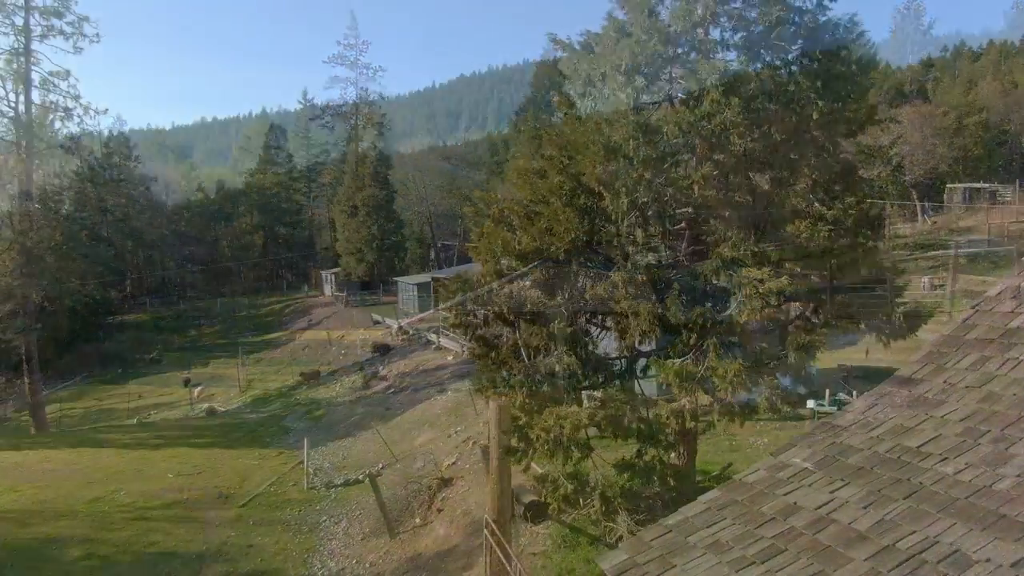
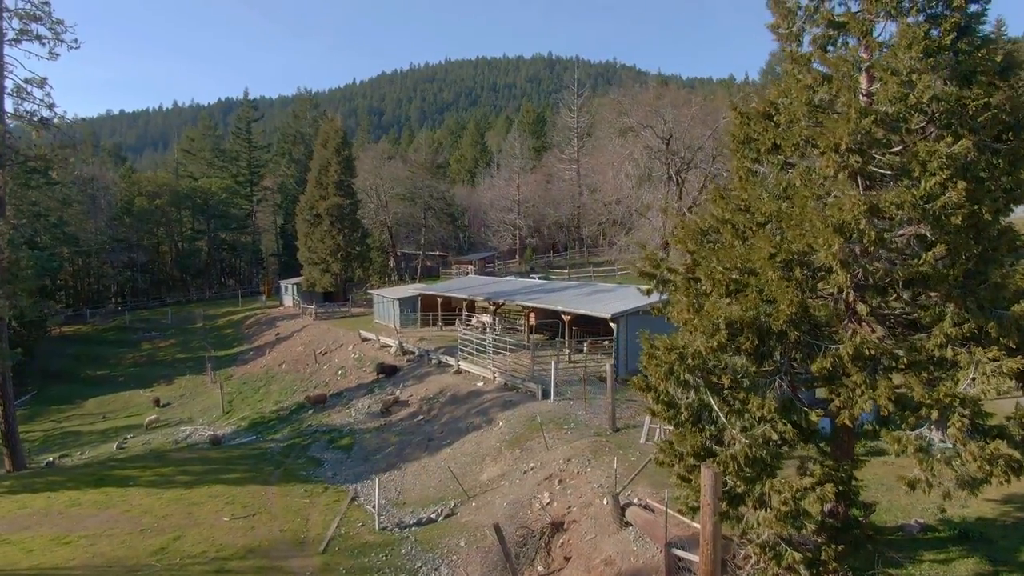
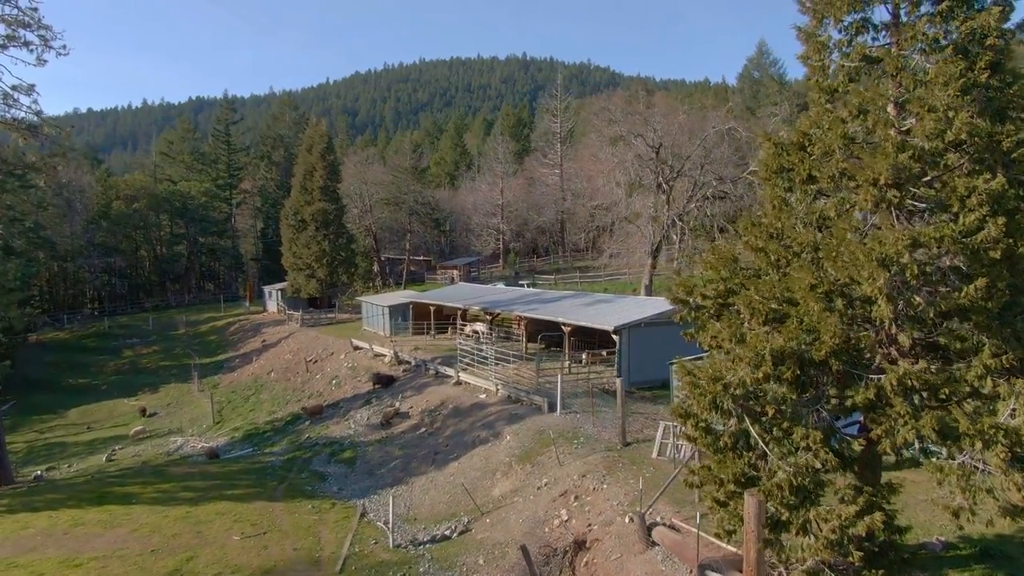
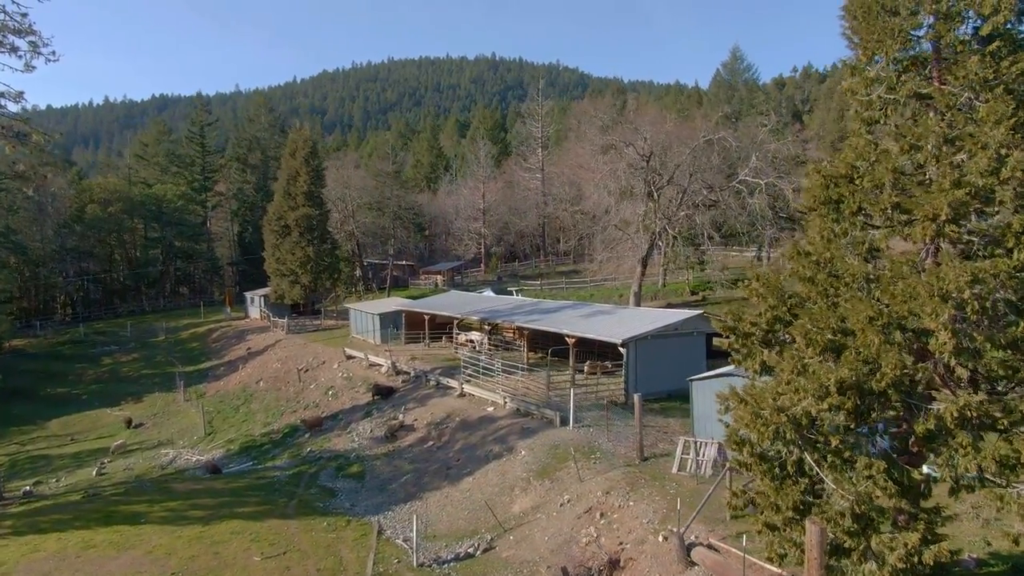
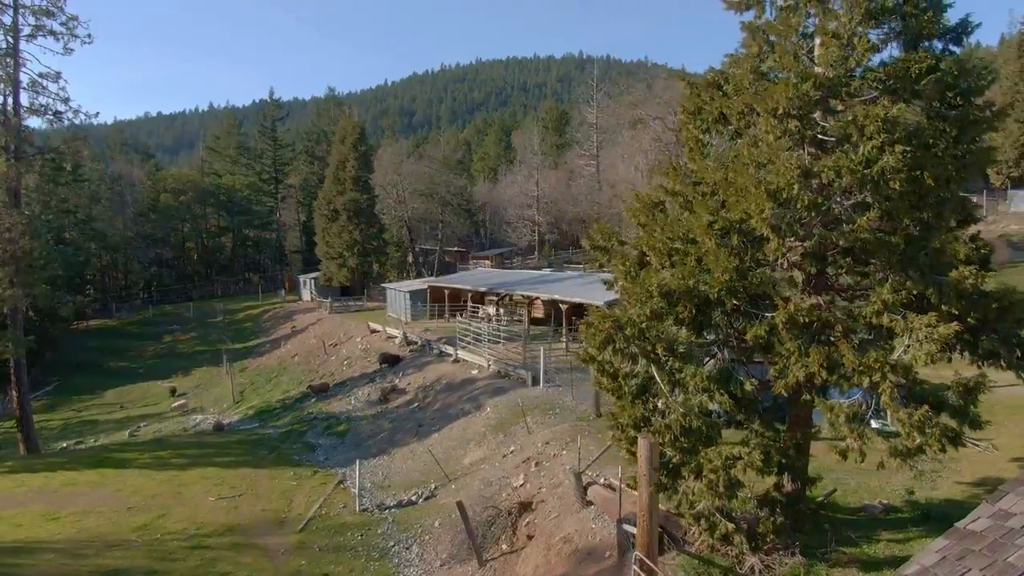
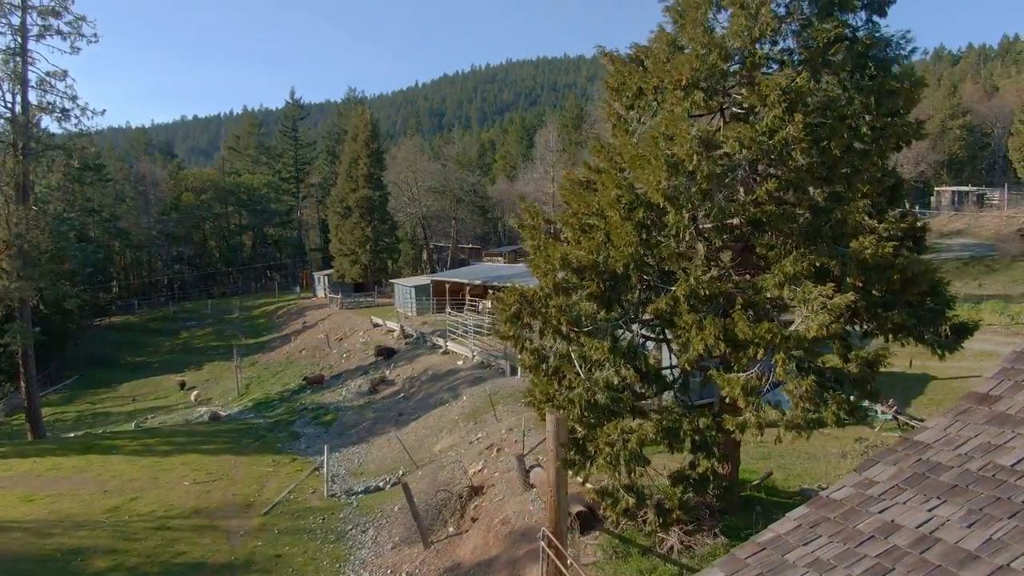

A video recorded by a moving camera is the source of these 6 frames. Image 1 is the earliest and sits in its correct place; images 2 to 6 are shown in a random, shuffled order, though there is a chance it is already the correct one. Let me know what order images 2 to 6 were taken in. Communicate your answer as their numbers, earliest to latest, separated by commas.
6, 5, 2, 3, 4
